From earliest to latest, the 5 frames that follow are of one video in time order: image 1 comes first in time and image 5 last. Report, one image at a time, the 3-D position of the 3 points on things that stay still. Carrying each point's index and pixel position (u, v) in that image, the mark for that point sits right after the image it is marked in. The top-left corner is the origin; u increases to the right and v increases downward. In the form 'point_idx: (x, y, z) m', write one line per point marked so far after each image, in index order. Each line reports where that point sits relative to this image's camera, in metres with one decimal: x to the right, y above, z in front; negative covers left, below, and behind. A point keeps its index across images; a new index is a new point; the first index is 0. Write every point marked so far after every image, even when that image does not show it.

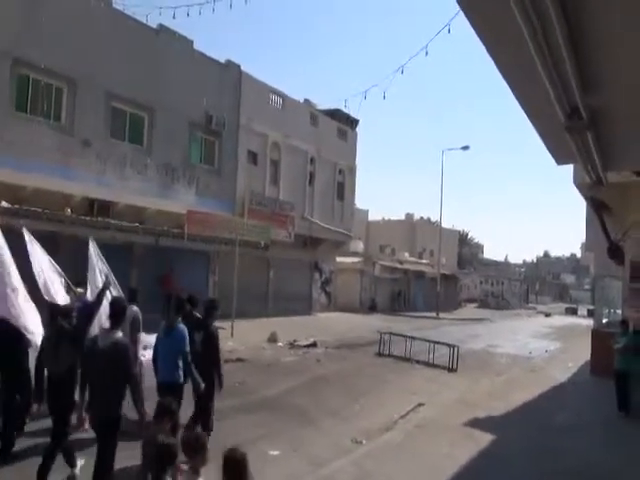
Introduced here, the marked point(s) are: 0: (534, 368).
0: (+5.2, -3.2, +19.4) m
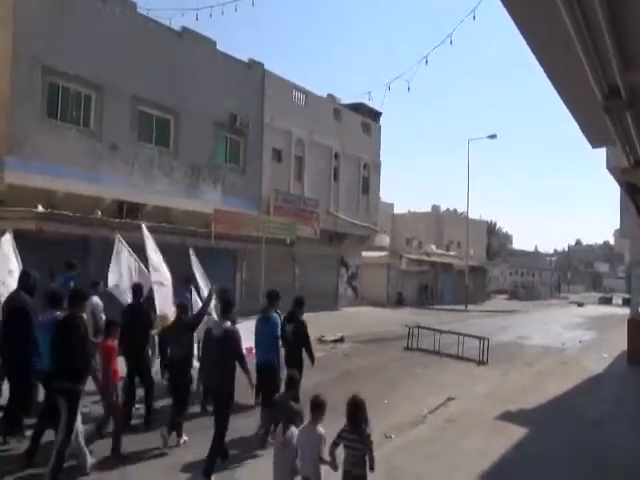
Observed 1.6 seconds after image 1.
0: (+6.0, -3.0, +19.1) m
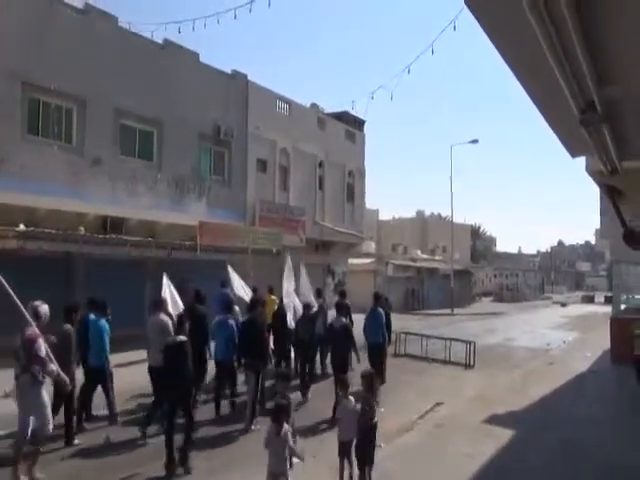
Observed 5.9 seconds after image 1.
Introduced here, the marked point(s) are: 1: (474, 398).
0: (+5.7, -2.9, +19.4) m
1: (+3.2, -3.3, +16.6) m
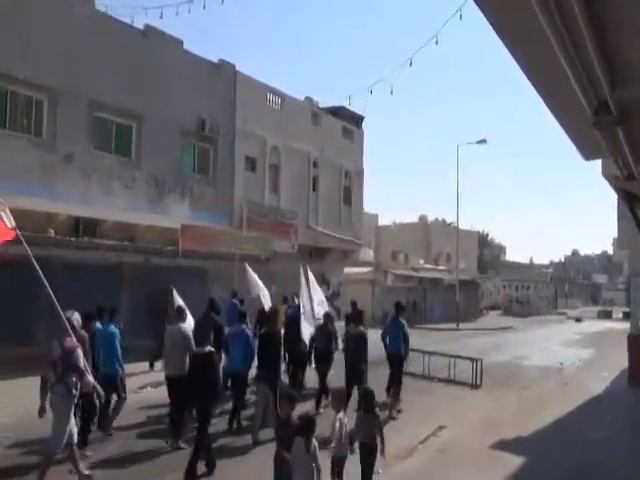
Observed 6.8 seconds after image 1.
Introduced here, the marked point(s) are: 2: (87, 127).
0: (+5.5, -3.2, +18.0) m
1: (+3.0, -3.4, +15.1) m
2: (-5.3, +2.7, +18.4) m
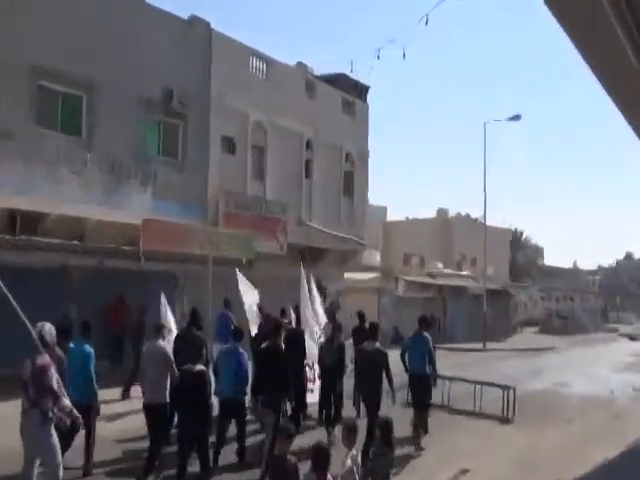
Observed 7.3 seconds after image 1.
0: (+5.5, -3.2, +14.9) m
1: (+2.9, -3.4, +12.1) m
2: (-5.3, +2.7, +15.6) m
